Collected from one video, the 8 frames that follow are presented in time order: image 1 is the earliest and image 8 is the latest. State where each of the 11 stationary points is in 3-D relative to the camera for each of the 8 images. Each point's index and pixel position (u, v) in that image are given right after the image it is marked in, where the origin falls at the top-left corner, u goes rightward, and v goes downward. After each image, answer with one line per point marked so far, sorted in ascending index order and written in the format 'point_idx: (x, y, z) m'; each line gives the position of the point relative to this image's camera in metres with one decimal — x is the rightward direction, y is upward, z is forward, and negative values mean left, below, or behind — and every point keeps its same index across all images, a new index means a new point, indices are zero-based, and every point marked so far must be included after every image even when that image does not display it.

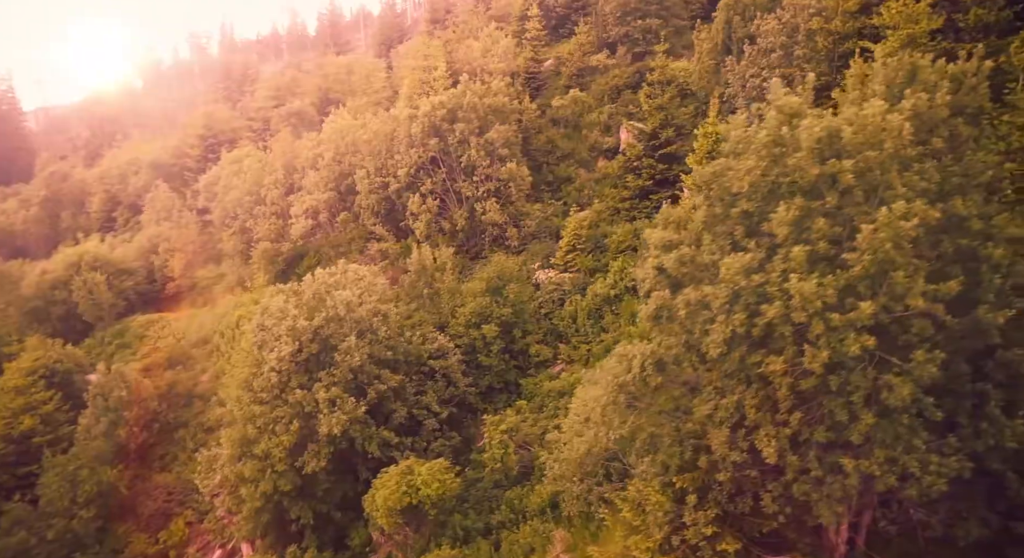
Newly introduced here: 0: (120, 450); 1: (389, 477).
0: (-5.7, -2.5, +10.7) m
1: (-1.3, -2.1, +7.9) m
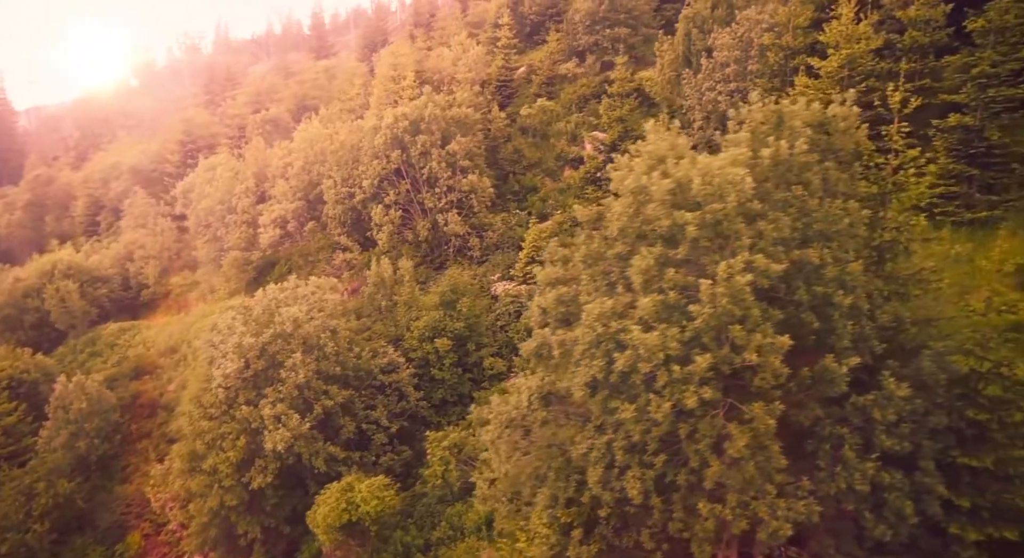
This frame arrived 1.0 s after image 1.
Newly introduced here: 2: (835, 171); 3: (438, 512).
0: (-6.3, -2.7, +10.8) m
1: (-2.0, -2.3, +8.0) m
2: (+1.8, +0.6, +4.0) m
3: (-0.8, -2.6, +8.2) m
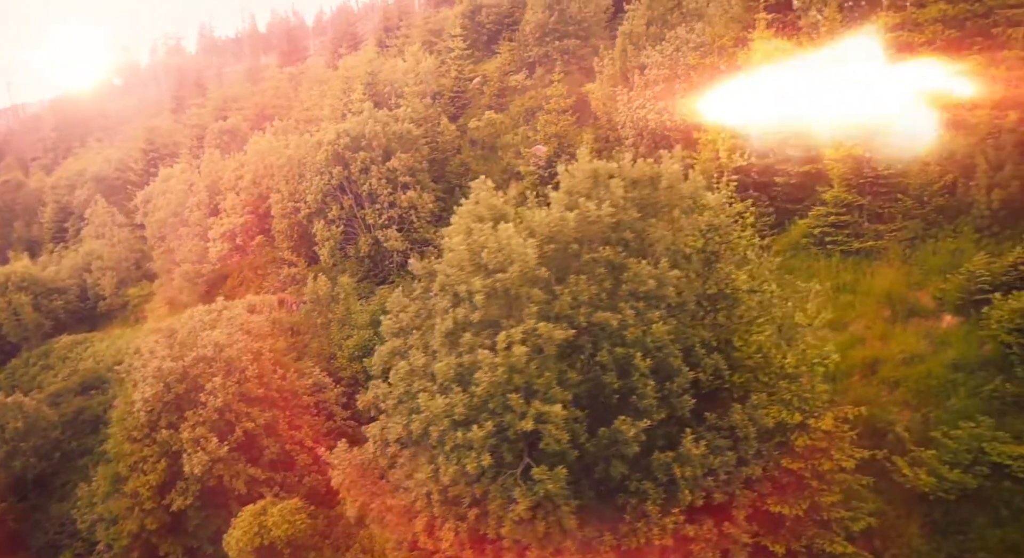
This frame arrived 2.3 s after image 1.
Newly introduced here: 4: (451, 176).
0: (-7.3, -3.0, +10.9) m
1: (-2.9, -2.6, +8.1) m
2: (+0.8, +0.3, +4.1) m
3: (-1.8, -2.9, +8.3) m
4: (-1.2, +1.9, +14.0) m
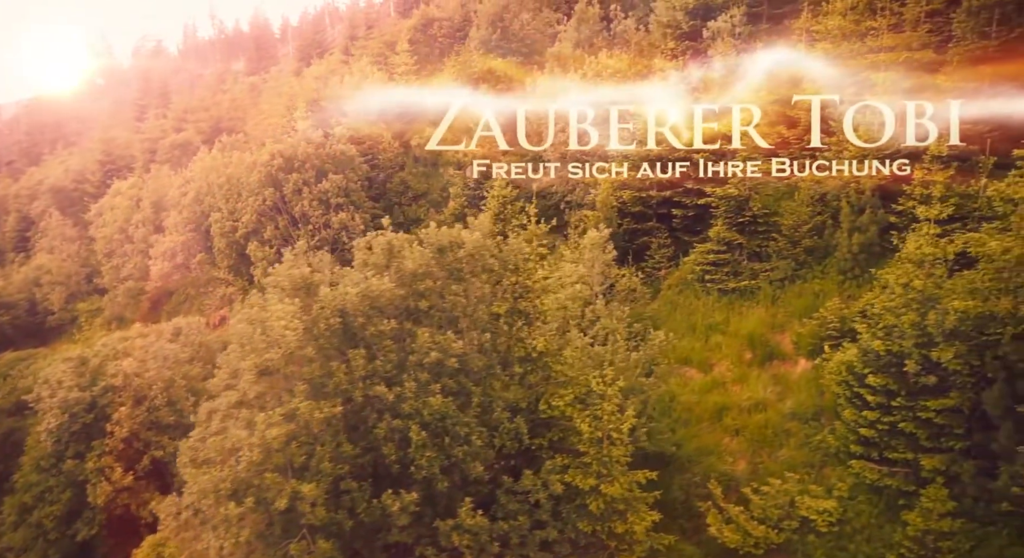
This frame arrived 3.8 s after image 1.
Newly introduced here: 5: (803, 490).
0: (-8.5, -3.3, +10.9) m
1: (-4.1, -3.0, +8.1) m
2: (-0.3, -0.1, +4.2) m
3: (-2.9, -3.2, +8.4) m
4: (-2.4, +1.6, +14.1) m
5: (+1.8, -1.3, +4.5) m
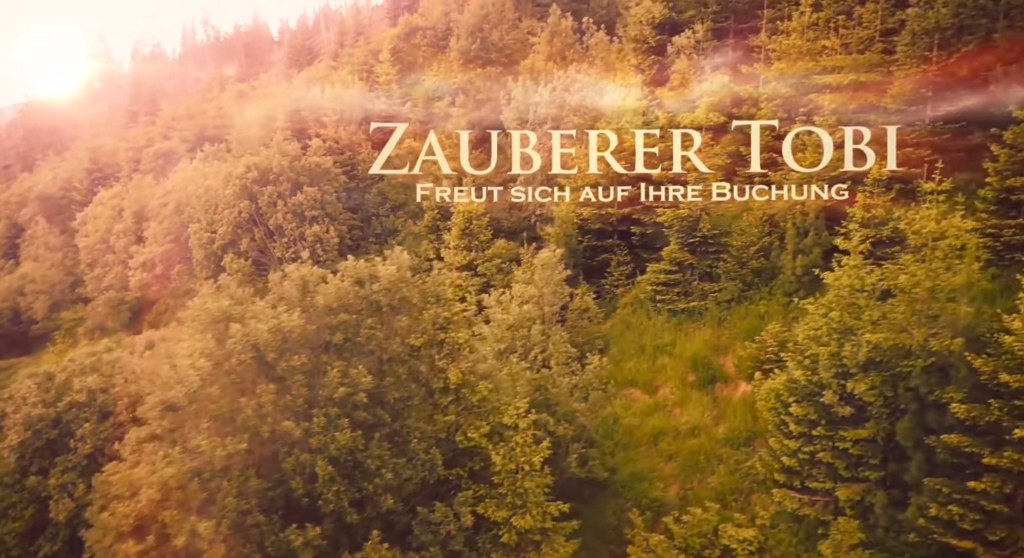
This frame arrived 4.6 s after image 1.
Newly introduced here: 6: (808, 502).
0: (-8.9, -3.5, +11.0) m
1: (-4.5, -3.2, +8.2) m
2: (-0.8, -0.3, +4.3) m
3: (-3.4, -3.4, +8.5) m
4: (-2.8, +1.4, +14.2) m
5: (+1.3, -1.5, +4.6) m
6: (+1.8, -1.3, +4.4) m
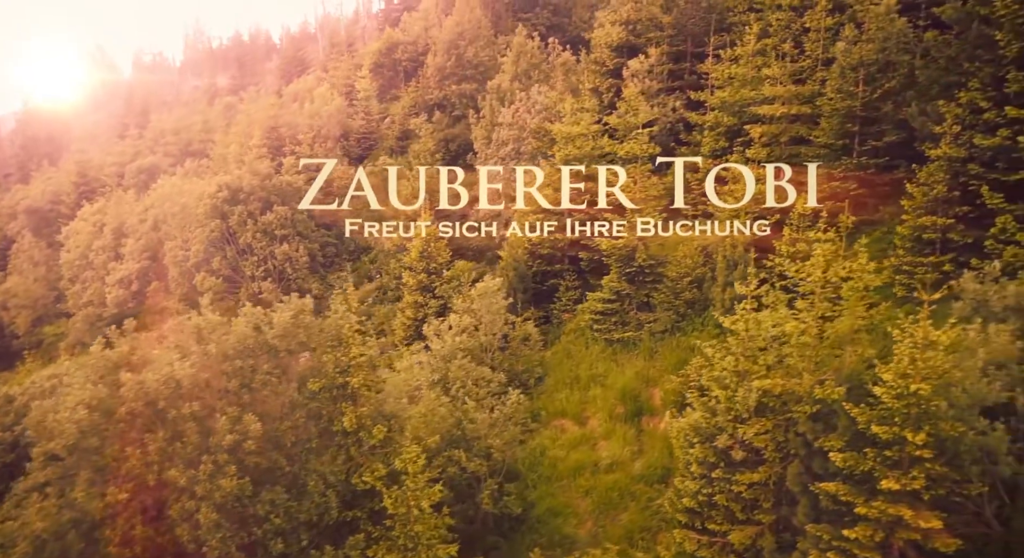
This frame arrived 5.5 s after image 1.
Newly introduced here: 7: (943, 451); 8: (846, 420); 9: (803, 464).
0: (-9.5, -3.8, +11.1) m
1: (-5.1, -3.5, +8.3) m
2: (-1.4, -0.5, +4.4) m
3: (-4.0, -3.7, +8.5) m
4: (-3.3, +1.1, +14.3) m
5: (+0.7, -1.8, +4.6) m
6: (+1.1, -1.6, +4.4) m
7: (+2.3, -0.9, +4.0) m
8: (+1.9, -0.8, +4.1) m
9: (+1.7, -1.1, +4.2) m
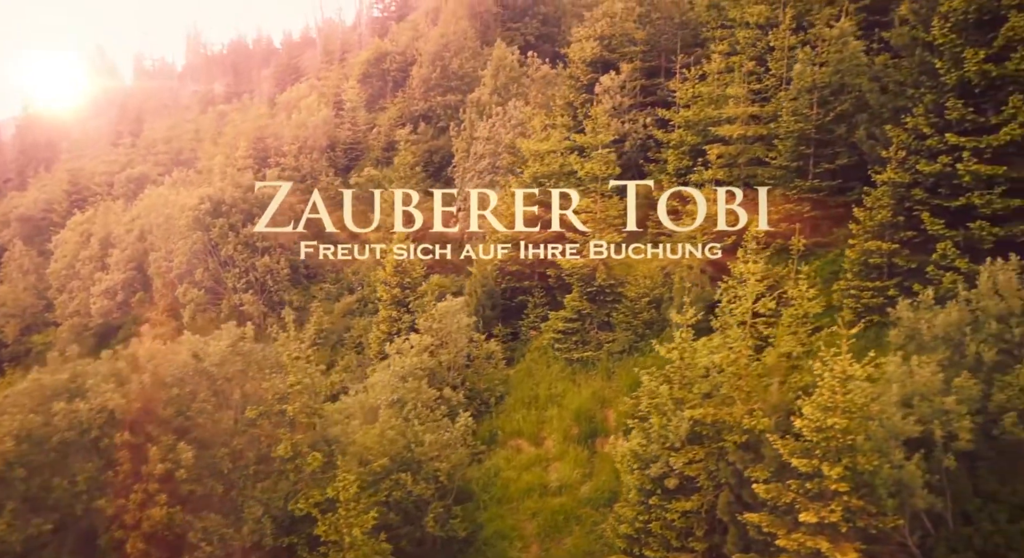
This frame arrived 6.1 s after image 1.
0: (-9.9, -4.0, +11.2) m
1: (-5.5, -3.7, +8.3) m
2: (-1.8, -0.7, +4.4) m
3: (-4.3, -3.9, +8.6) m
4: (-3.7, +0.8, +14.3) m
5: (+0.3, -1.9, +4.7) m
6: (+0.8, -1.8, +4.4) m
7: (+1.9, -1.1, +4.0) m
8: (+1.5, -1.0, +4.1) m
9: (+1.3, -1.2, +4.3) m
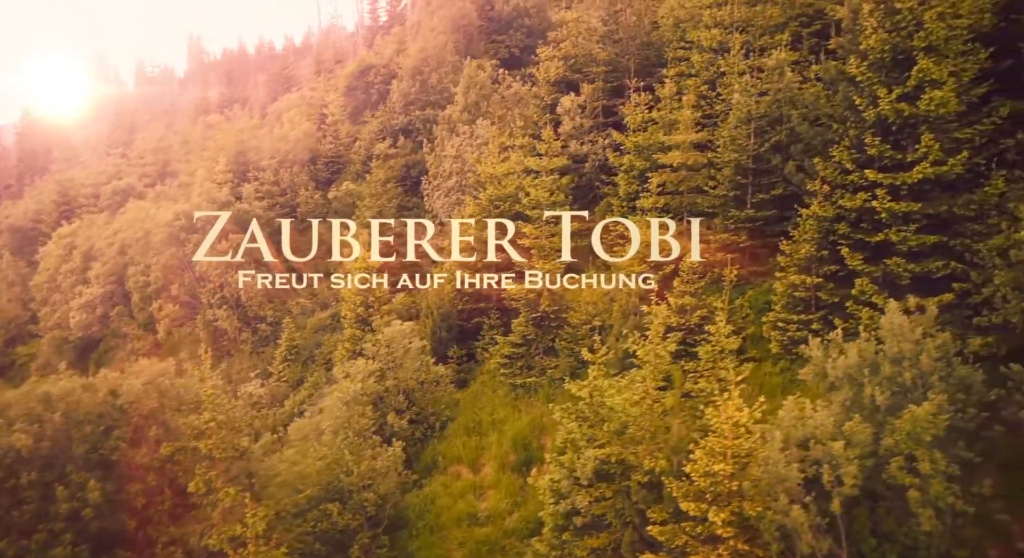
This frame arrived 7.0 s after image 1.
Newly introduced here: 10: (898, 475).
0: (-10.4, -4.3, +11.3) m
1: (-6.0, -3.9, +8.4) m
2: (-2.3, -1.0, +4.5) m
3: (-4.9, -4.2, +8.7) m
4: (-4.2, +0.6, +14.4) m
5: (-0.2, -2.2, +4.7) m
6: (+0.2, -2.0, +4.5) m
7: (+1.3, -1.4, +4.1) m
8: (+0.9, -1.2, +4.2) m
9: (+0.7, -1.5, +4.3) m
10: (+2.1, -1.0, +3.9) m
